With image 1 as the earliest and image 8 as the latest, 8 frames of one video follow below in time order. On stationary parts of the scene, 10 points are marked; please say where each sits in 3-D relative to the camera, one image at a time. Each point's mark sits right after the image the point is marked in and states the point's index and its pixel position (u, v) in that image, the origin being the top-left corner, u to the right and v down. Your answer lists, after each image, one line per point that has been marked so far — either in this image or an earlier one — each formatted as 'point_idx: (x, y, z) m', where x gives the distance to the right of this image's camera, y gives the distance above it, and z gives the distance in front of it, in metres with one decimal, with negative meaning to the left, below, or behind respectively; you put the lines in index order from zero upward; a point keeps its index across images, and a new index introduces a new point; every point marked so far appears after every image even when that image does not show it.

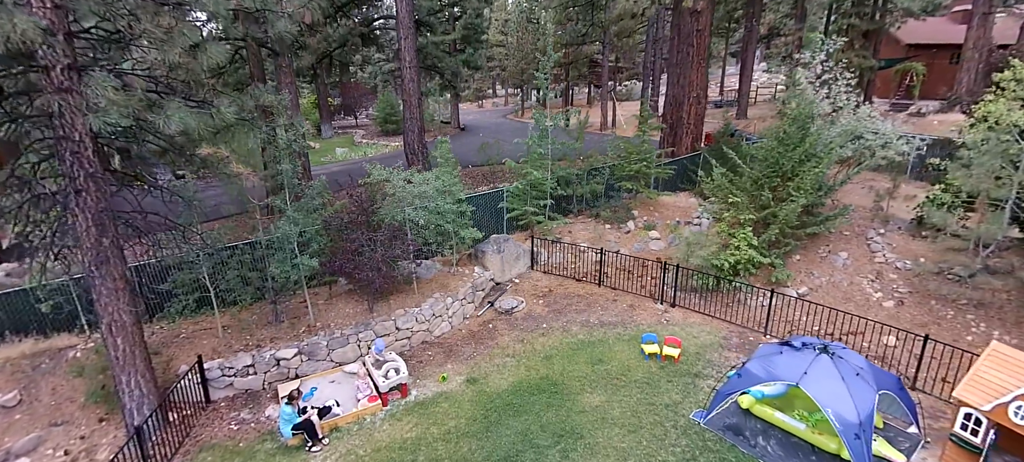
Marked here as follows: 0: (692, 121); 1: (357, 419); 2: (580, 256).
0: (+5.6, +3.4, +14.0) m
1: (-2.3, -2.8, +6.6) m
2: (+1.6, -0.6, +11.0) m
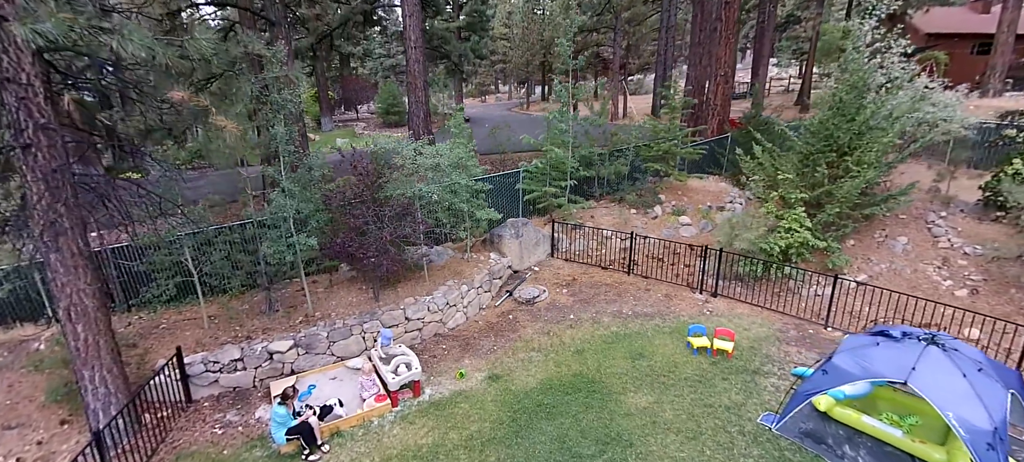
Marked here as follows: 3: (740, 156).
0: (+6.0, +3.7, +13.0) m
1: (-1.9, -2.4, +5.7) m
2: (+2.0, -0.3, +10.0) m
3: (+4.9, +1.6, +9.8) m
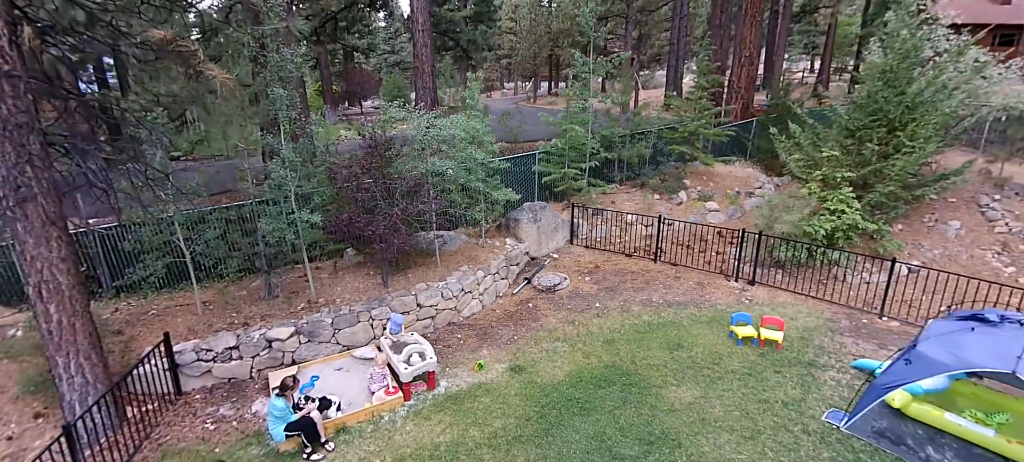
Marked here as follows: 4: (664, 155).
0: (+6.3, +4.0, +12.3) m
1: (-1.6, -2.1, +5.0) m
2: (+2.4, 0.0, +9.4) m
3: (+5.3, +1.9, +9.1) m
4: (+3.7, +1.8, +10.8) m
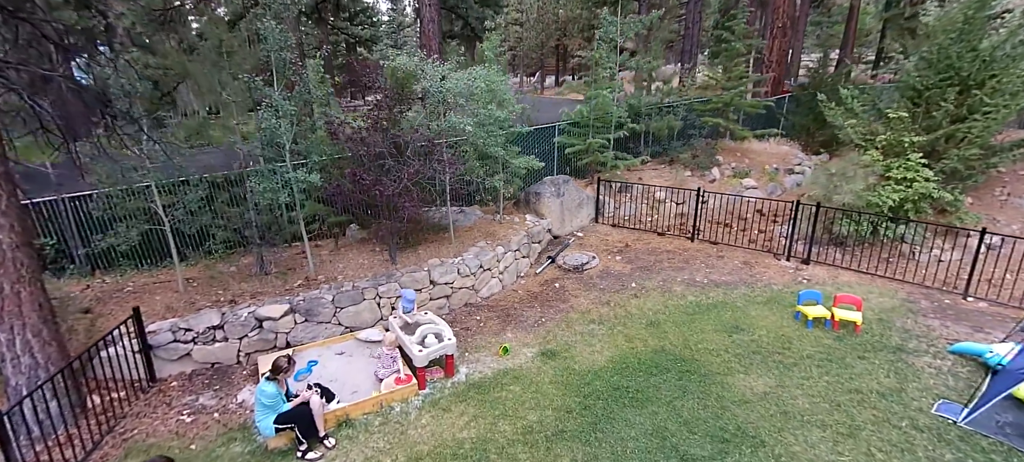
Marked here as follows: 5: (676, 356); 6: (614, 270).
0: (+6.7, +4.4, +11.5) m
1: (-1.3, -1.7, +4.2) m
2: (+2.7, +0.4, +8.5) m
3: (+5.6, +2.3, +8.2) m
4: (+4.0, +2.3, +10.0) m
5: (+1.7, -1.3, +4.6) m
6: (+1.5, -0.6, +6.8) m
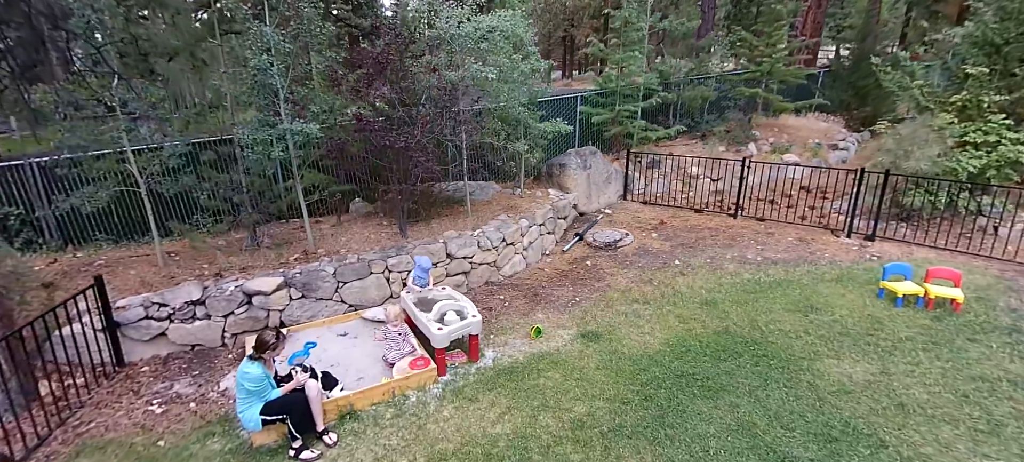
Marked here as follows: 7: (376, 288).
0: (+7.1, +4.8, +10.7) m
1: (-0.9, -1.3, +3.5) m
2: (+3.1, +0.8, +7.8) m
3: (+6.0, +2.7, +7.5) m
4: (+4.4, +2.6, +9.2) m
5: (+2.0, -0.9, +3.9) m
6: (+1.9, -0.2, +6.0) m
7: (-1.4, -0.6, +4.7) m
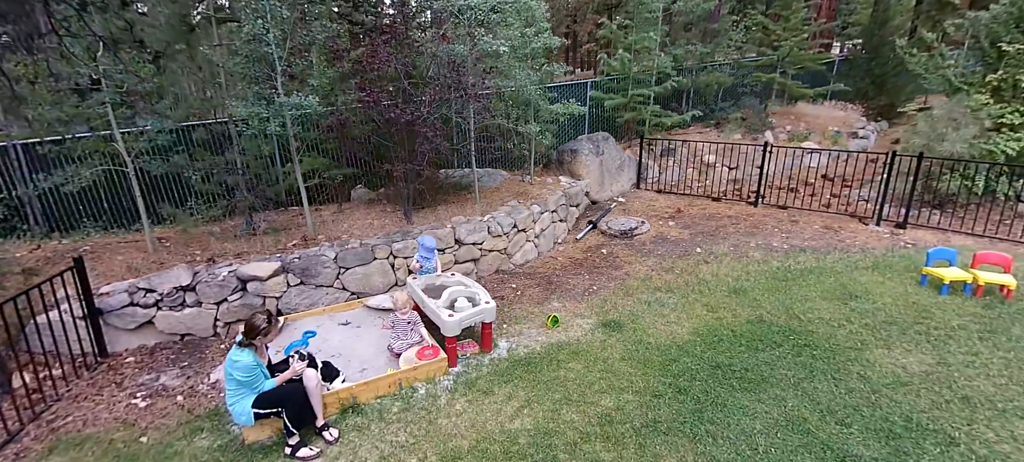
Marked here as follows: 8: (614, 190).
0: (+7.2, +4.9, +10.4) m
1: (-0.8, -1.1, +3.1) m
2: (+3.2, +1.0, +7.5) m
3: (+6.1, +2.8, +7.1) m
4: (+4.5, +2.8, +8.9) m
5: (+2.1, -0.8, +3.6) m
6: (+2.0, -0.1, +5.7) m
7: (-1.3, -0.4, +4.4) m
8: (+1.6, +0.6, +6.9) m
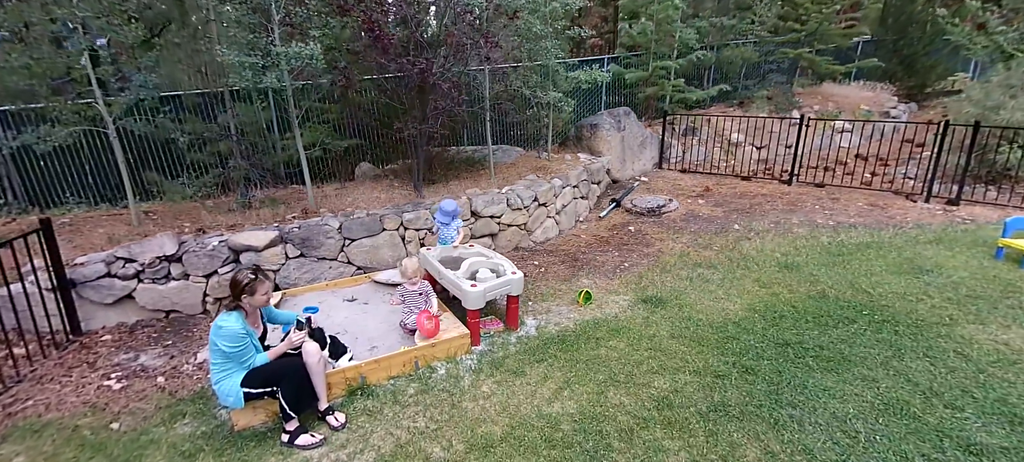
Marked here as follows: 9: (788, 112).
0: (+7.4, +5.1, +9.9) m
1: (-0.6, -0.8, +2.7) m
2: (+3.4, +1.2, +7.0) m
3: (+6.3, +3.1, +6.7) m
4: (+4.7, +3.0, +8.4) m
5: (+2.3, -0.5, +3.1) m
6: (+2.2, +0.2, +5.2) m
7: (-1.1, -0.2, +4.0) m
8: (+1.8, +0.9, +6.5) m
9: (+4.7, +2.0, +7.6) m
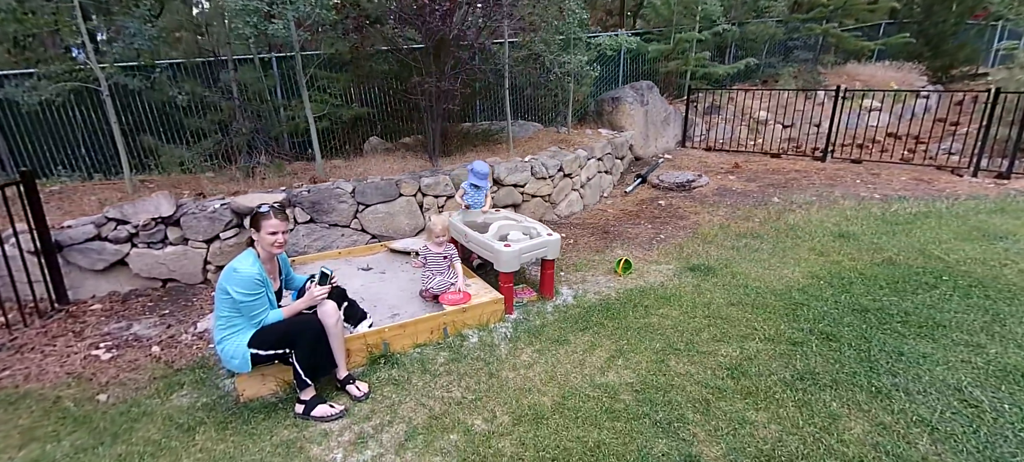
0: (+7.7, +5.4, +9.6) m
1: (-0.4, -0.6, +2.4) m
2: (+3.6, +1.5, +6.7) m
3: (+6.6, +3.3, +6.4) m
4: (+5.0, +3.3, +8.1) m
5: (+2.5, -0.2, +2.8) m
6: (+2.4, +0.5, +4.9) m
7: (-0.9, +0.1, +3.7) m
8: (+2.0, +1.2, +6.2) m
9: (+4.9, +2.3, +7.3) m
